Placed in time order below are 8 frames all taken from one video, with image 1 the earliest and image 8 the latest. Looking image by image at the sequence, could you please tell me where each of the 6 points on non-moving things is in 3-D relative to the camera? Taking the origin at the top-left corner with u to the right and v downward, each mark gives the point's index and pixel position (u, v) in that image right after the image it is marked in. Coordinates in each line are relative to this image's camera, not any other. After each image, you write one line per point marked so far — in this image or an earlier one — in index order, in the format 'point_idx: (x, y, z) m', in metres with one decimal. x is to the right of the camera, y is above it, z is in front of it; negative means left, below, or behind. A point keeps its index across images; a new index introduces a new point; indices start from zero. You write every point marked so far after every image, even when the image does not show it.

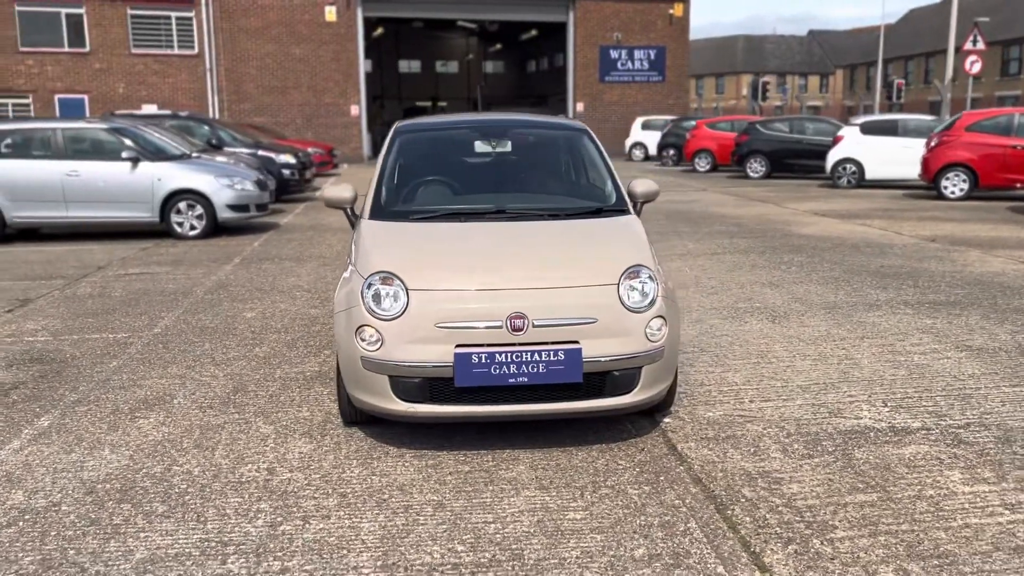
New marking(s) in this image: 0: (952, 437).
0: (+2.1, -0.7, +4.1) m
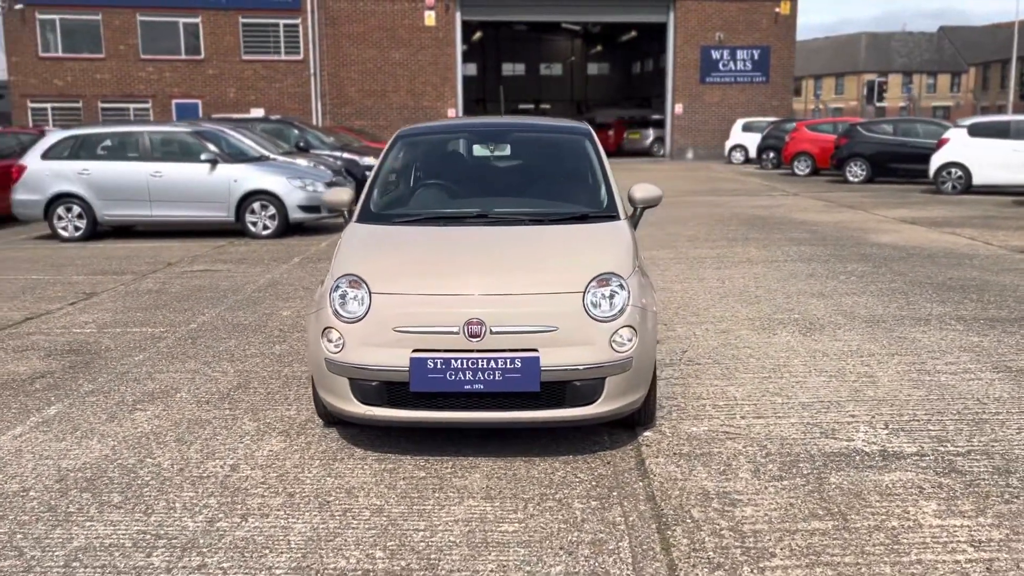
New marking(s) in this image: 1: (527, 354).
0: (+1.9, -0.8, +3.8) m
1: (+0.1, -0.3, +3.8) m
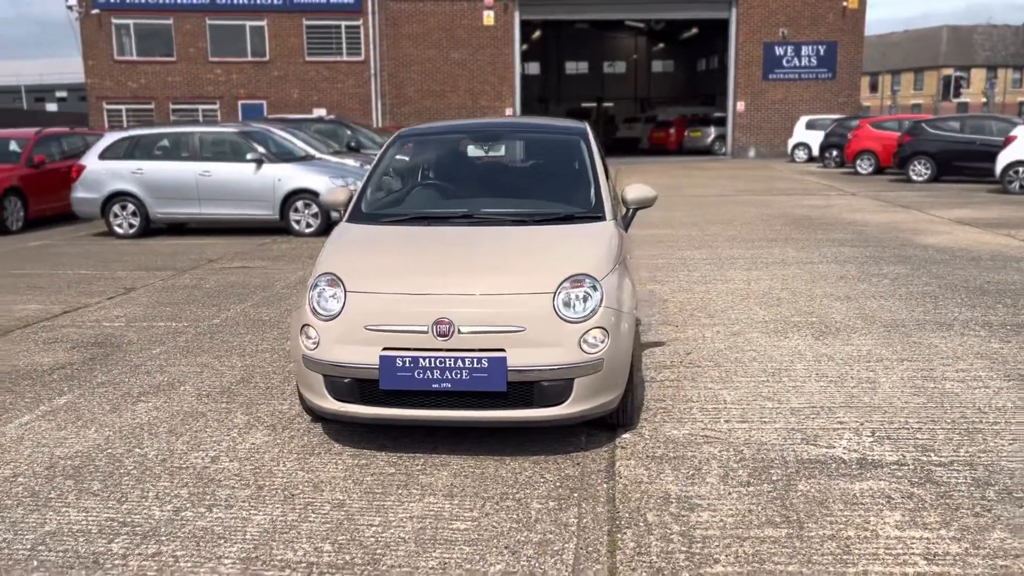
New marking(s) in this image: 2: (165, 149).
0: (+1.7, -0.8, +3.7) m
1: (-0.1, -0.3, +3.8) m
2: (-5.1, +2.0, +12.8) m
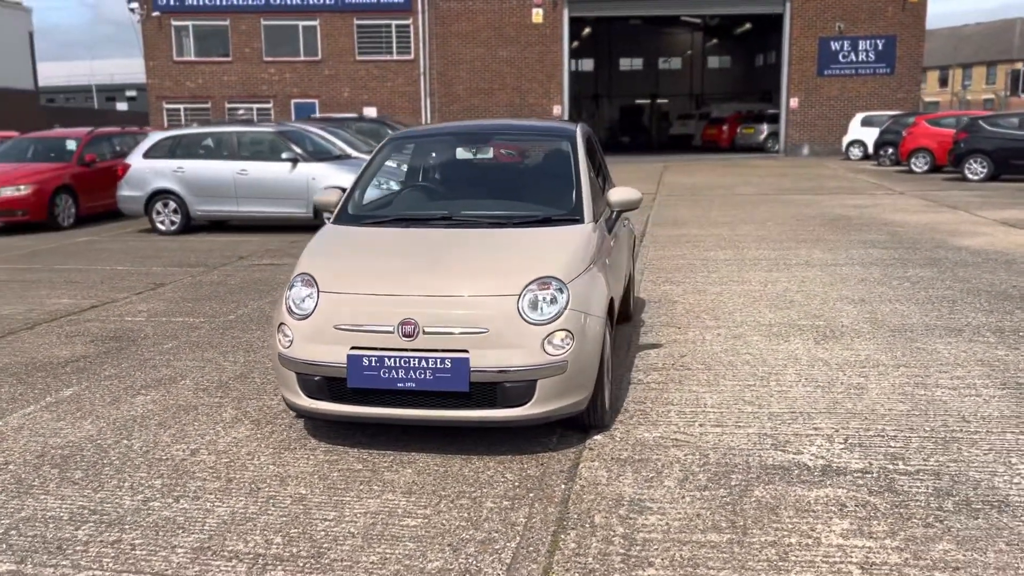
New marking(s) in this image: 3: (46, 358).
0: (+1.6, -0.8, +3.7) m
1: (-0.2, -0.3, +3.9) m
2: (-4.6, +2.1, +13.2) m
3: (-3.2, -0.5, +6.1) m
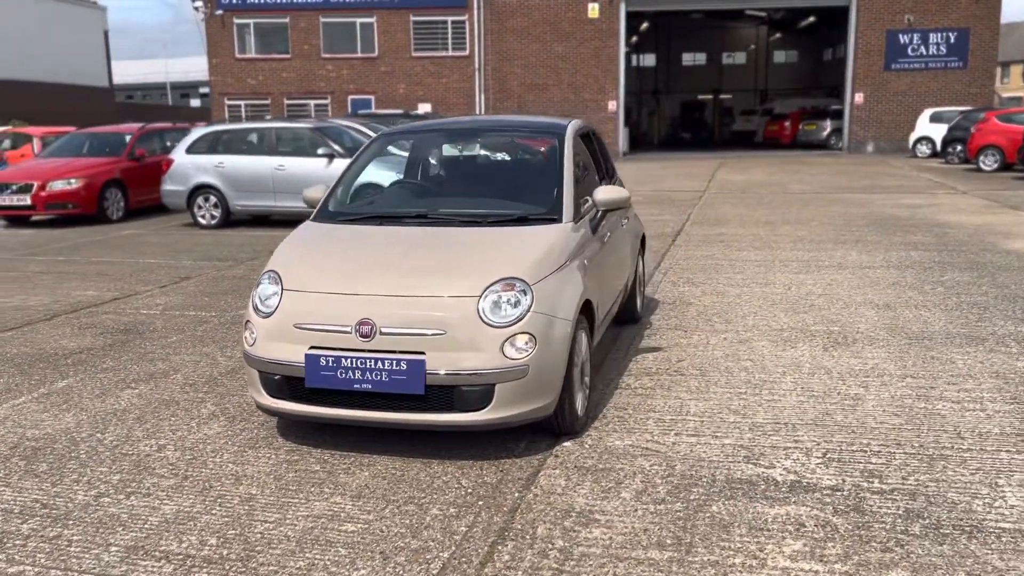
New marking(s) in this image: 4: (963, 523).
0: (+1.3, -0.8, +3.4) m
1: (-0.4, -0.3, +3.8) m
2: (-4.1, +2.2, +13.4) m
3: (-3.2, -0.4, +6.2) m
4: (+1.7, -0.9, +3.2) m
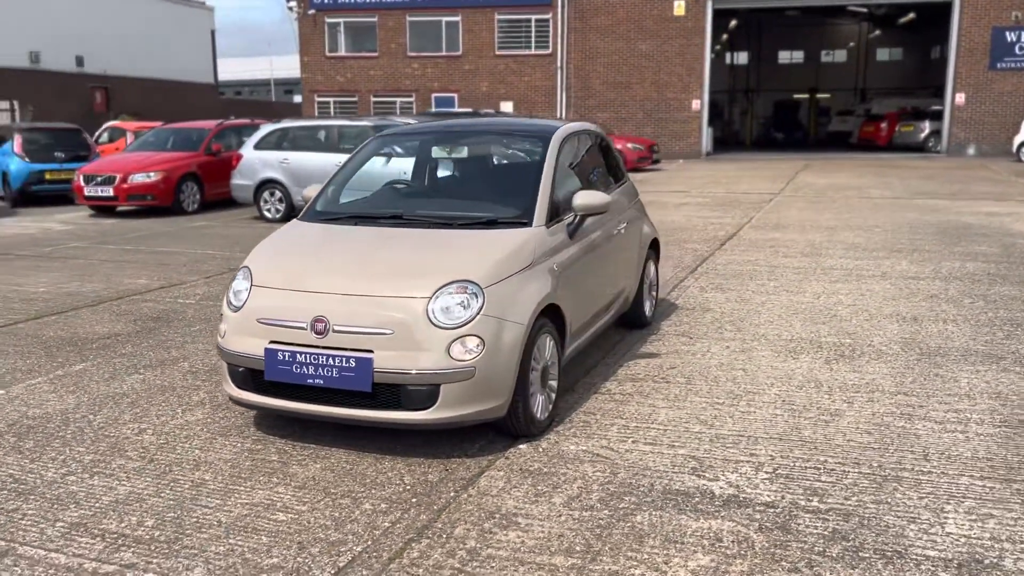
0: (+1.0, -0.9, +3.4) m
1: (-0.7, -0.3, +3.9) m
2: (-3.2, +2.3, +13.8) m
3: (-3.2, -0.3, +6.6) m
4: (+1.3, -0.9, +3.1) m
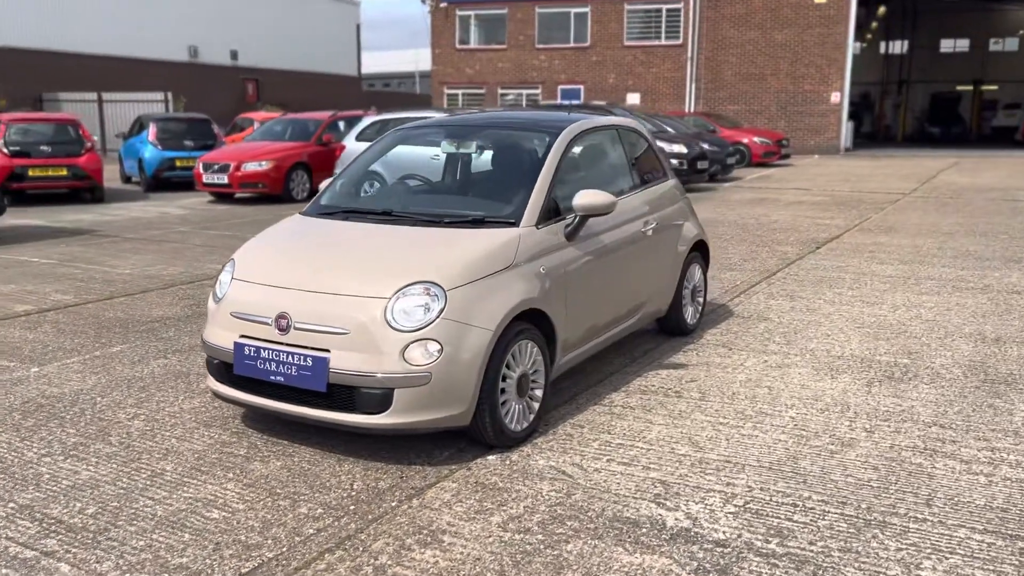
0: (+0.7, -1.0, +3.0) m
1: (-0.8, -0.3, +3.8) m
2: (-1.6, +2.5, +14.0) m
3: (-2.9, -0.2, +6.9) m
4: (+1.0, -1.0, +2.8) m
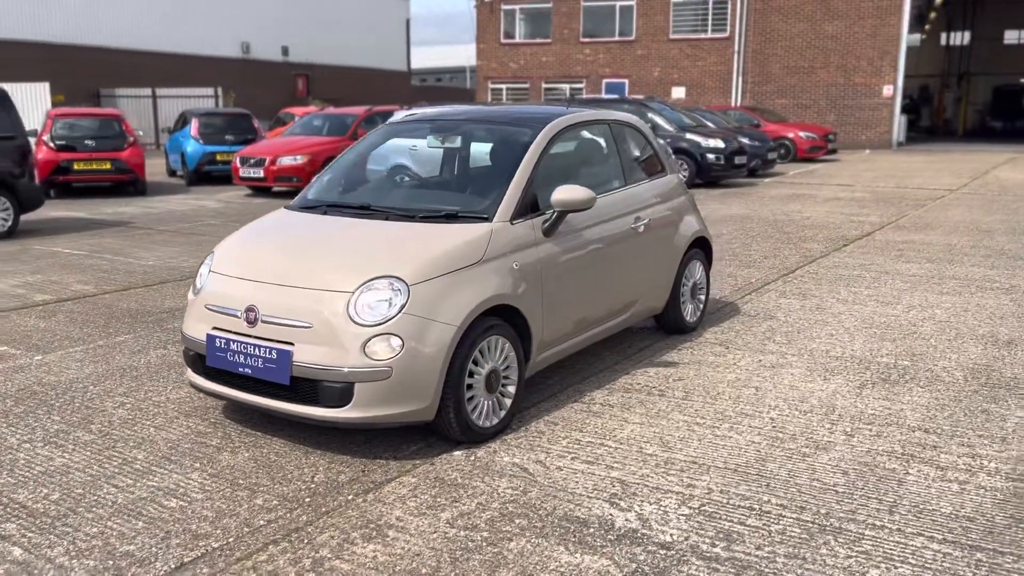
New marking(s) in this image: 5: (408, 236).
0: (+0.5, -0.9, +3.0) m
1: (-1.0, -0.3, +3.9) m
2: (-1.2, +2.6, +14.0) m
3: (-2.9, -0.2, +7.0) m
4: (+0.8, -1.0, +2.7) m
5: (-0.5, +0.2, +4.2) m
